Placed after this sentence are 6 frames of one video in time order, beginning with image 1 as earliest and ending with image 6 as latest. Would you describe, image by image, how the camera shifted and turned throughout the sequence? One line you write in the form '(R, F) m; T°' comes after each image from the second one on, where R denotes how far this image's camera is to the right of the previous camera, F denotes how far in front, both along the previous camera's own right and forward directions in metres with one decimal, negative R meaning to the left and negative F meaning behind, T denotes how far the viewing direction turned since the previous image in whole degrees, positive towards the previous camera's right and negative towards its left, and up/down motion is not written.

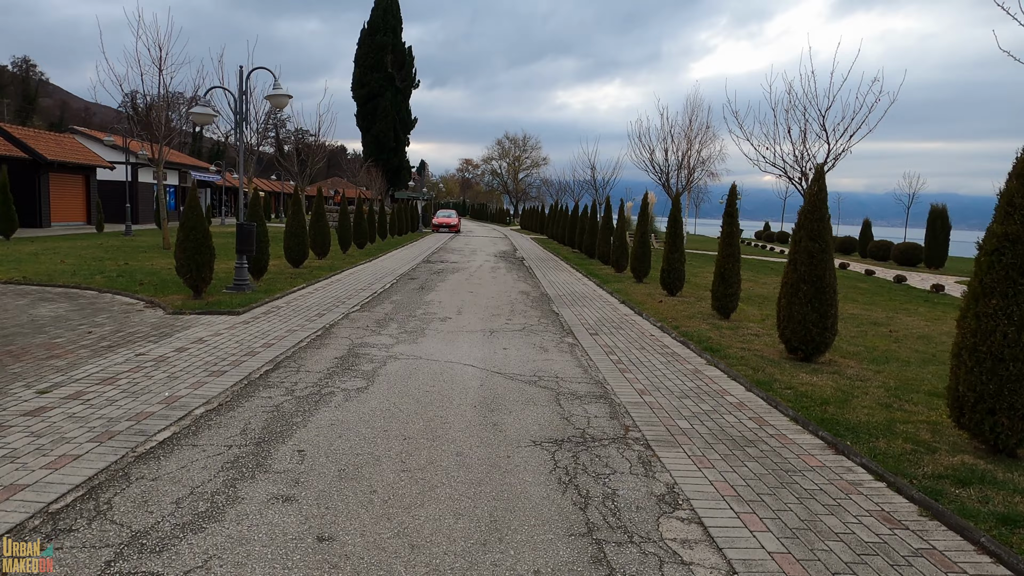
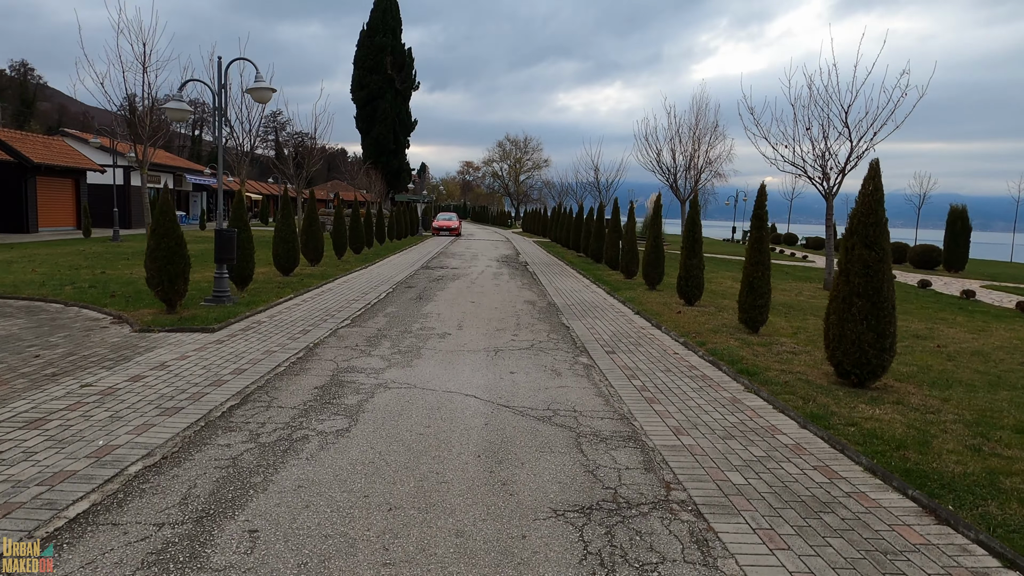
(-0.1, +0.9) m; 0°
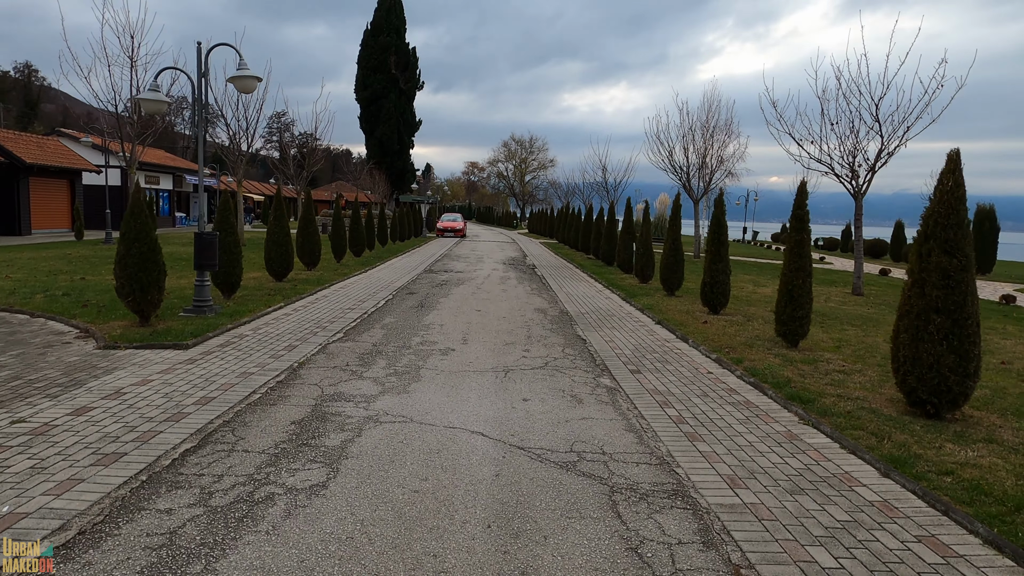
(-0.1, +0.9) m; 0°
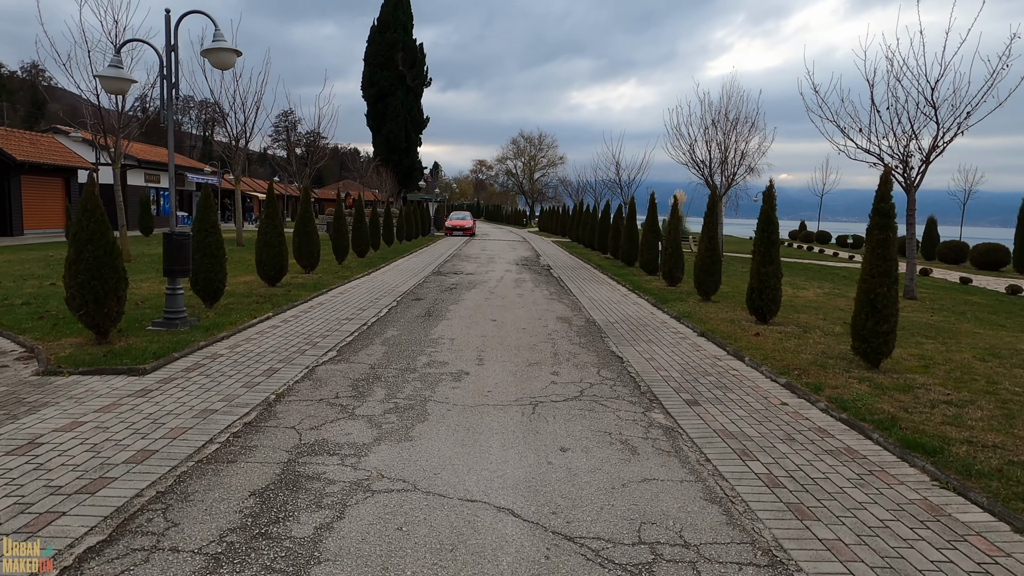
(-0.2, +1.3) m; -1°
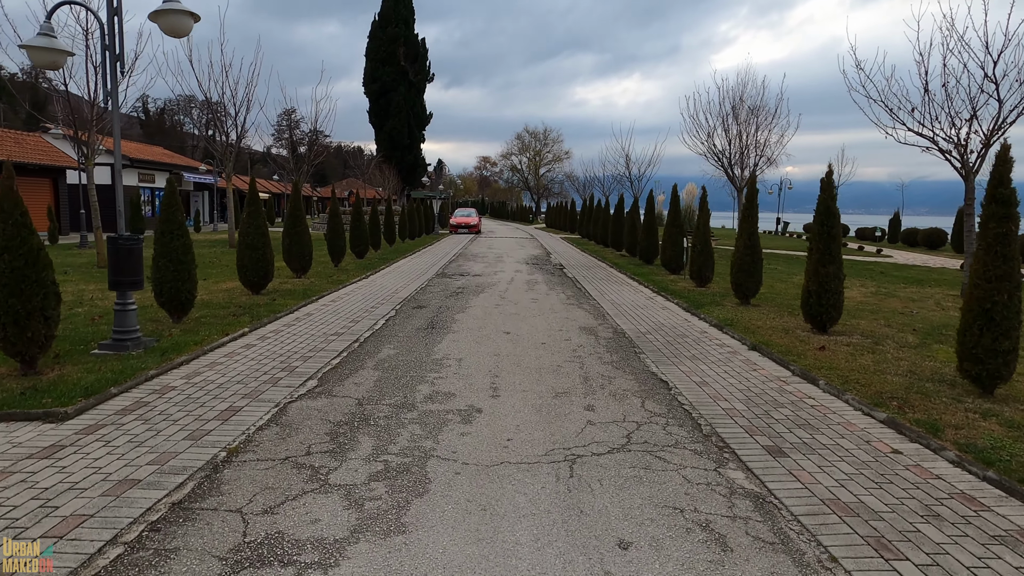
(-0.1, +1.3) m; 0°
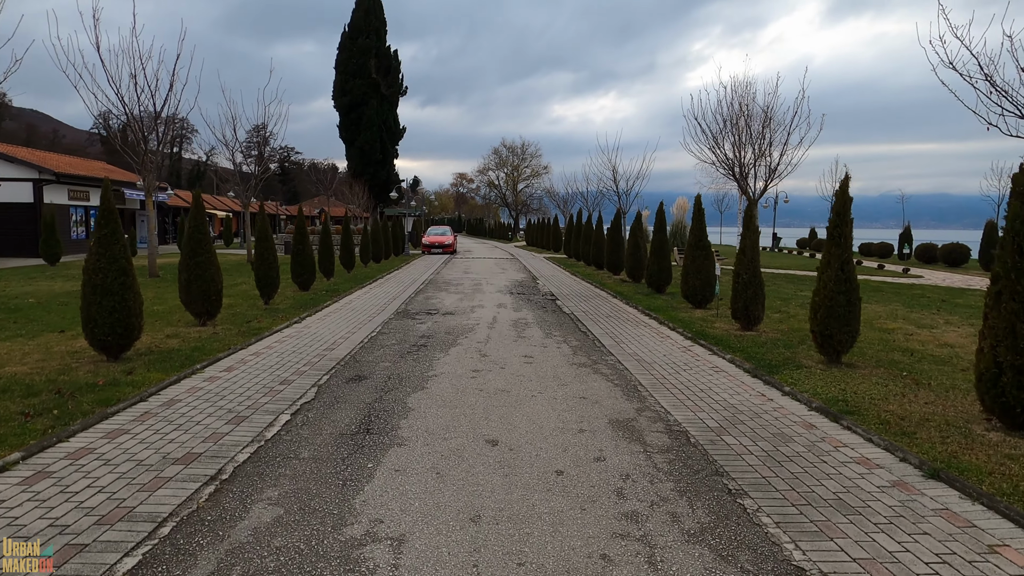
(-0.1, +3.4) m; +2°
